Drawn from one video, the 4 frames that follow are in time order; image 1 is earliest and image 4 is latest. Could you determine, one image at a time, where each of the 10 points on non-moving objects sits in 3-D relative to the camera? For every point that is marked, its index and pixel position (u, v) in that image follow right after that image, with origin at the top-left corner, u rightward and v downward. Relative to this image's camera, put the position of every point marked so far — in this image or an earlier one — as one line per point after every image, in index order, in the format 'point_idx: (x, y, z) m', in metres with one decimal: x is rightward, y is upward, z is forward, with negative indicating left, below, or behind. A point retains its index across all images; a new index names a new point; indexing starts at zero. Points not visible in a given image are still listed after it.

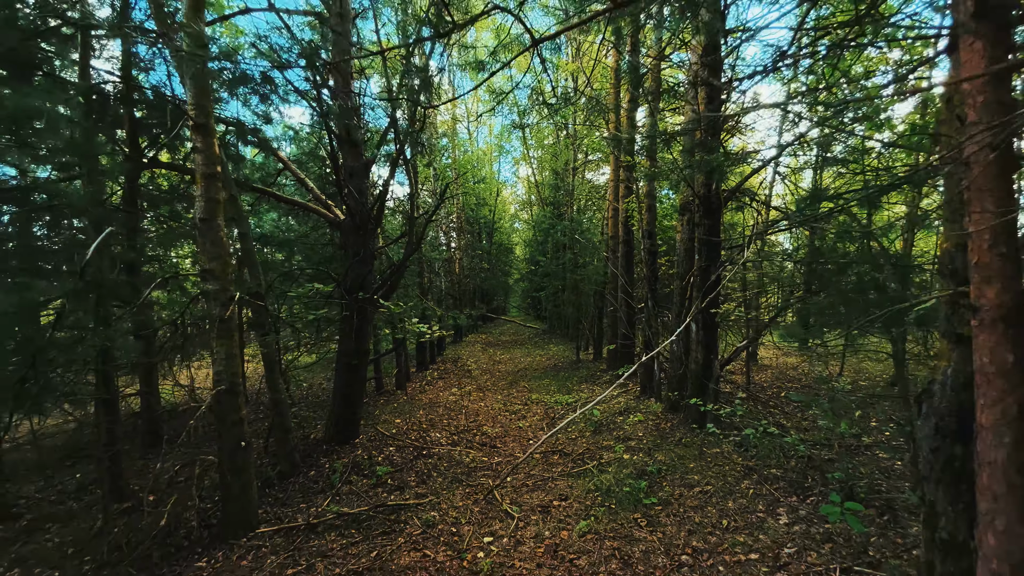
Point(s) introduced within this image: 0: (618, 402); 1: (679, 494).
0: (+1.7, -1.8, +6.9) m
1: (+1.5, -1.8, +3.9) m
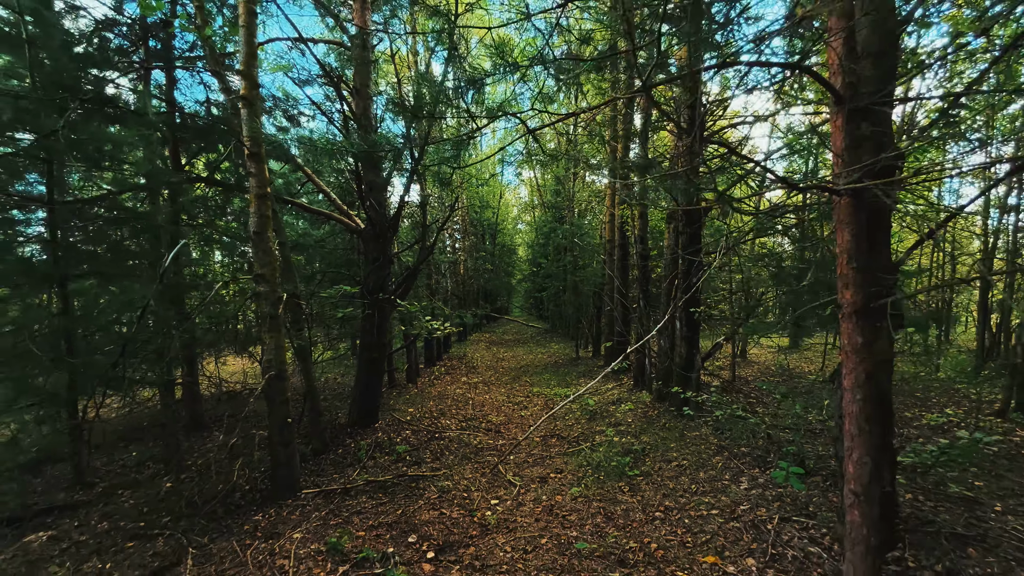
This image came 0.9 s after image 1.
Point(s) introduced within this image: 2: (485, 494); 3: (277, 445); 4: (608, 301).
0: (+1.7, -1.8, +7.5) m
1: (+1.5, -1.9, +4.5) m
2: (-0.3, -2.0, +4.2) m
3: (-2.2, -1.5, +4.2) m
4: (+2.2, -0.3, +10.0) m
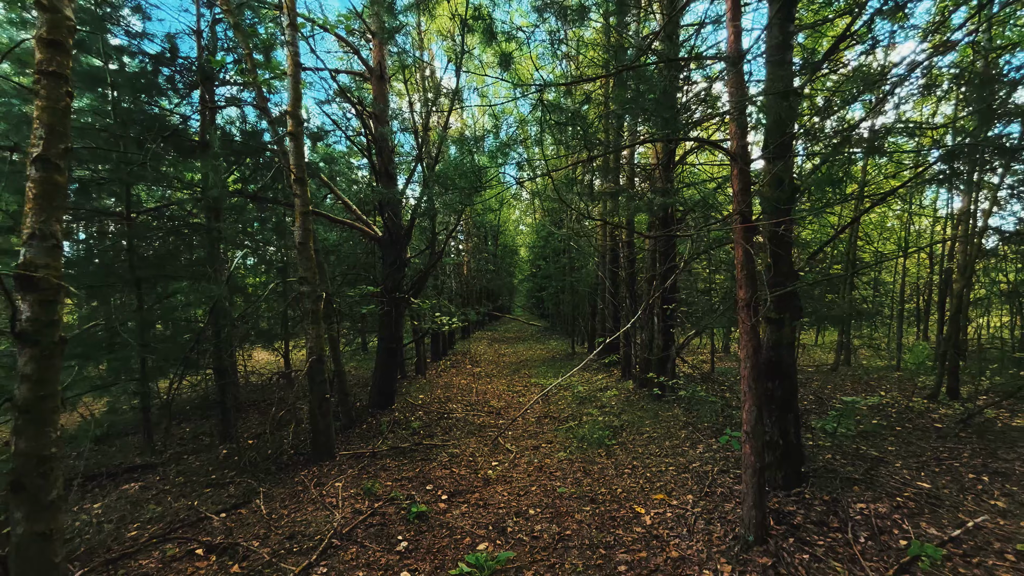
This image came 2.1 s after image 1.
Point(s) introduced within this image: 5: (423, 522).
0: (+1.7, -1.8, +8.4) m
1: (+1.5, -1.9, +5.4) m
2: (-0.3, -2.0, +5.1) m
3: (-2.3, -1.5, +5.1) m
4: (+2.2, -0.3, +10.9) m
5: (-0.7, -1.9, +3.6) m
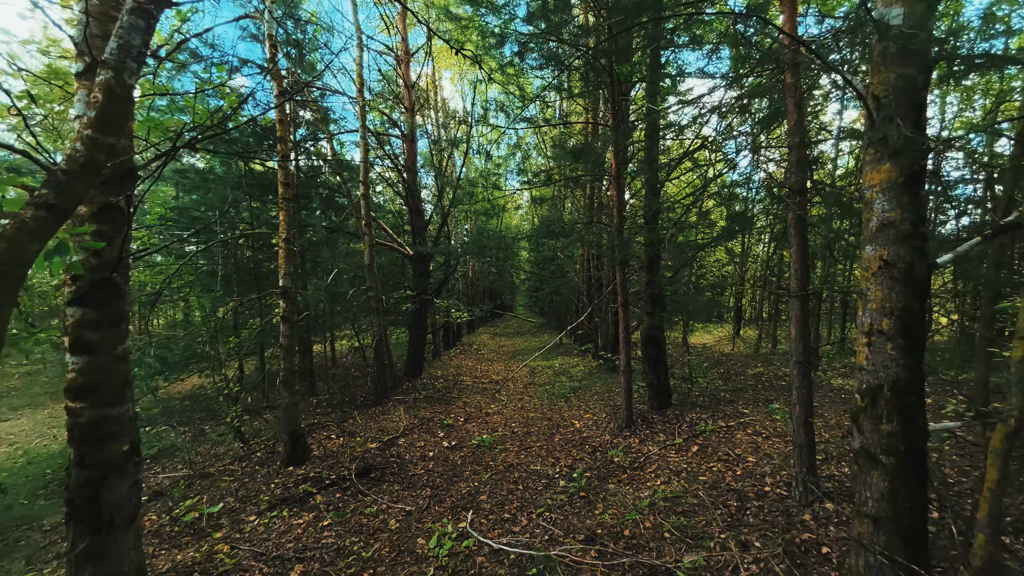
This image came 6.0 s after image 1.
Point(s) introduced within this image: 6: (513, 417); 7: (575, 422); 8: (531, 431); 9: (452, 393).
0: (+1.6, -1.9, +11.1) m
1: (+1.4, -2.0, +8.2) m
2: (-0.4, -2.1, +7.9) m
3: (-2.4, -1.6, +7.8) m
4: (+2.1, -0.4, +13.7) m
5: (-0.9, -2.1, +6.4) m
6: (0.0, -2.1, +7.0) m
7: (+0.9, -2.0, +6.3) m
8: (+0.3, -2.0, +6.2) m
9: (-1.2, -2.1, +8.6) m
